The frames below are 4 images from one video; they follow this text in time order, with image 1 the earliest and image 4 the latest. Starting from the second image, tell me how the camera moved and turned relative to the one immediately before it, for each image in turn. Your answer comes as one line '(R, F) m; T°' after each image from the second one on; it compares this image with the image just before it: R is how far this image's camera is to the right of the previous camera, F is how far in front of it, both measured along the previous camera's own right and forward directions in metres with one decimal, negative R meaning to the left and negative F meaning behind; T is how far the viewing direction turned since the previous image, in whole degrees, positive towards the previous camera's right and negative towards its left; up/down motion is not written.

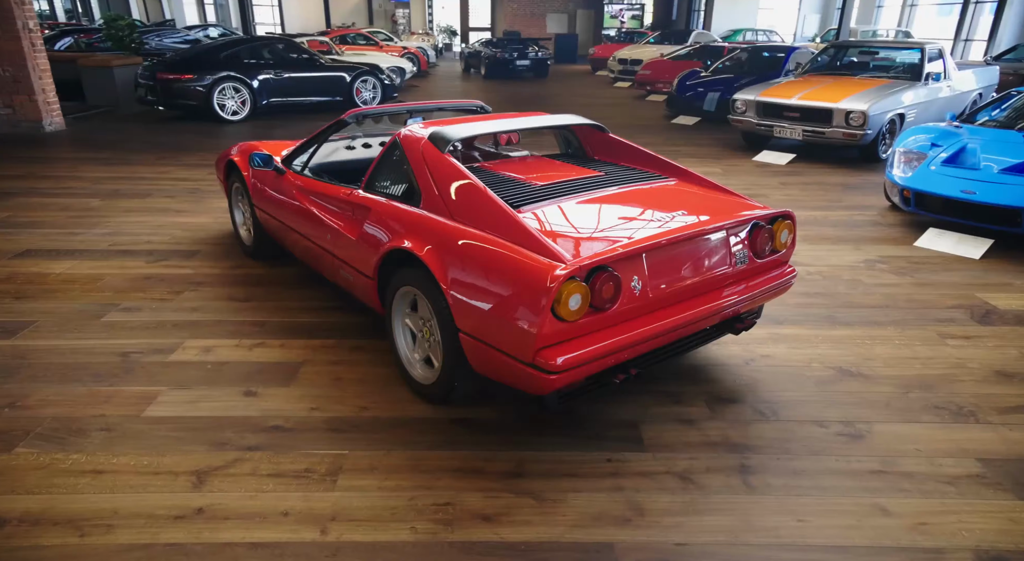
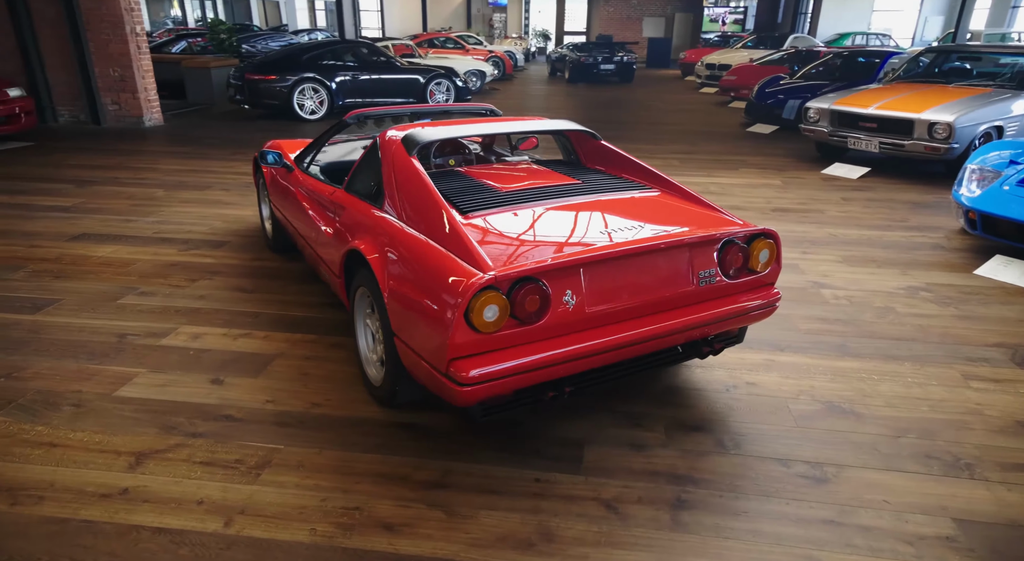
(+0.5, +0.1) m; -8°
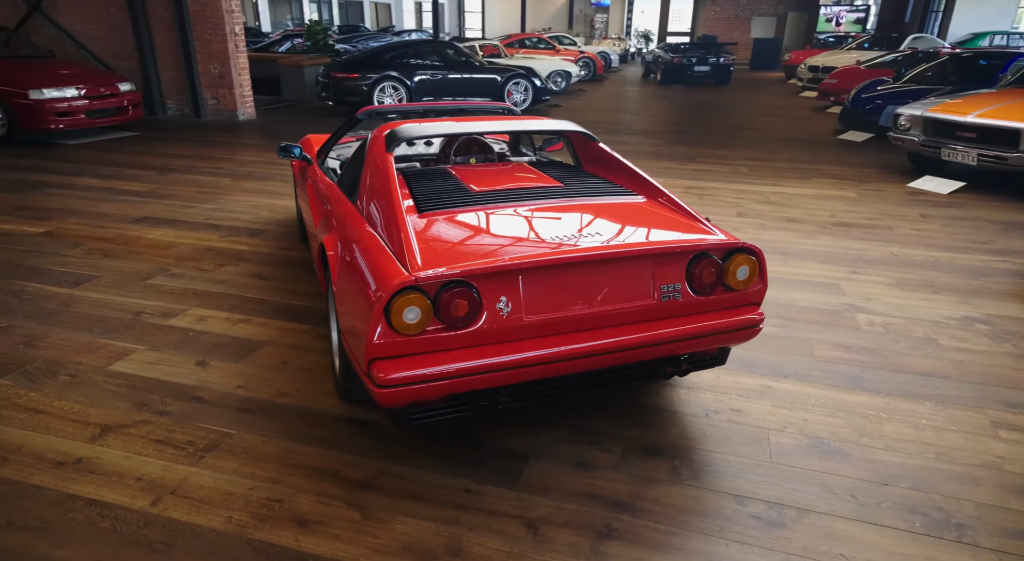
(+0.5, +0.1) m; -8°
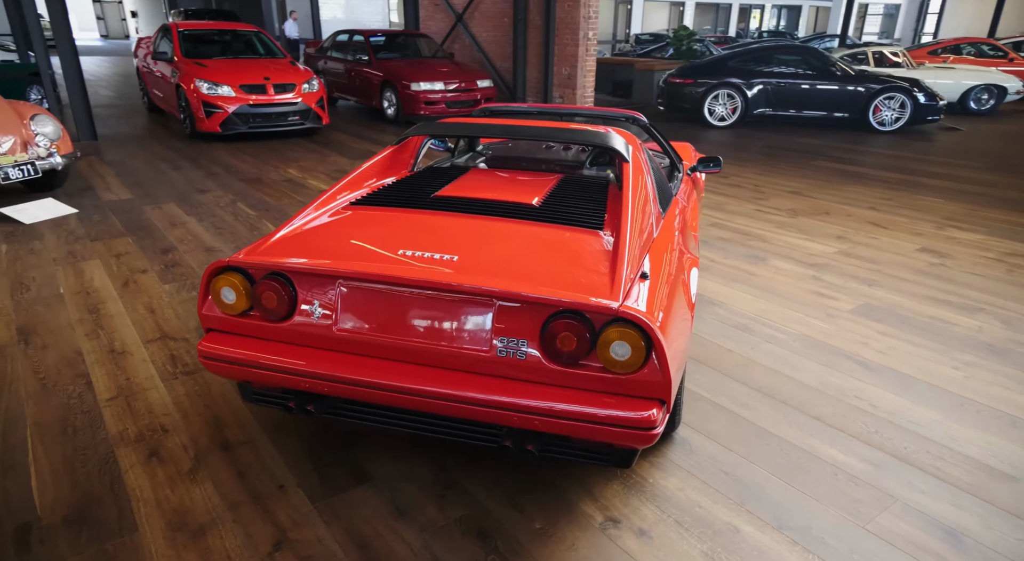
(+1.4, +0.7) m; -33°
